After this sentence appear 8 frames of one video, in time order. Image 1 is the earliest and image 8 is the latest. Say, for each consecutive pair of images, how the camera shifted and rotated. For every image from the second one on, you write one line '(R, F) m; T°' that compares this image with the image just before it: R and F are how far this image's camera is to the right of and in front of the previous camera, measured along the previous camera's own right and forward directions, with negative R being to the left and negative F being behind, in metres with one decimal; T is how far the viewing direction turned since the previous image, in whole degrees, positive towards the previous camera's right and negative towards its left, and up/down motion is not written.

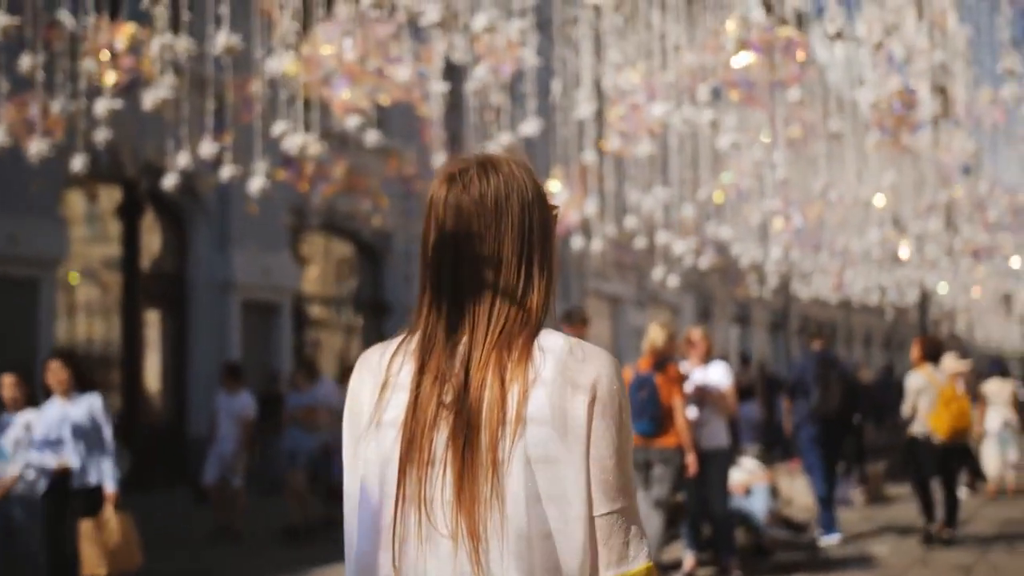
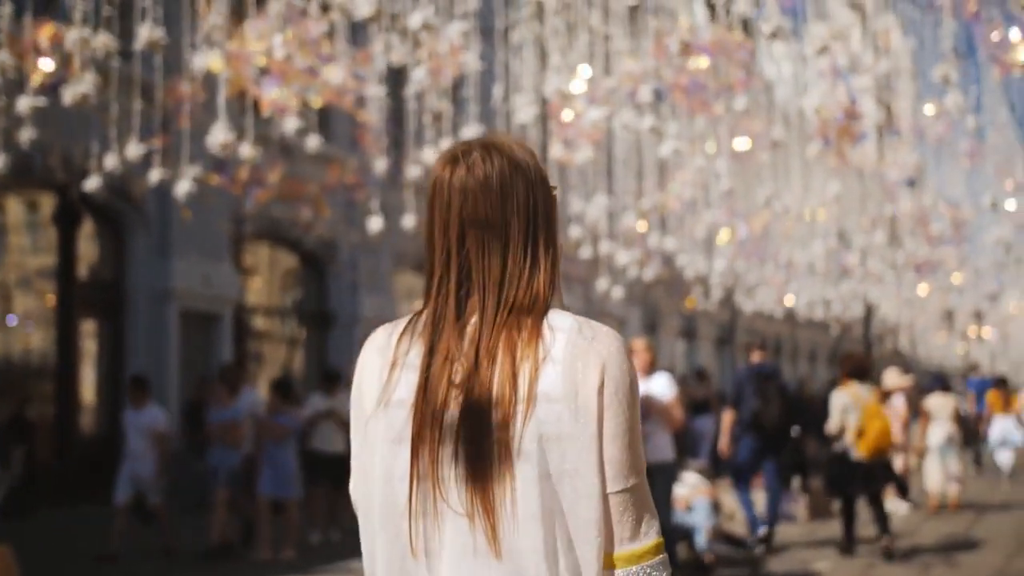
(+0.1, +0.2) m; +2°
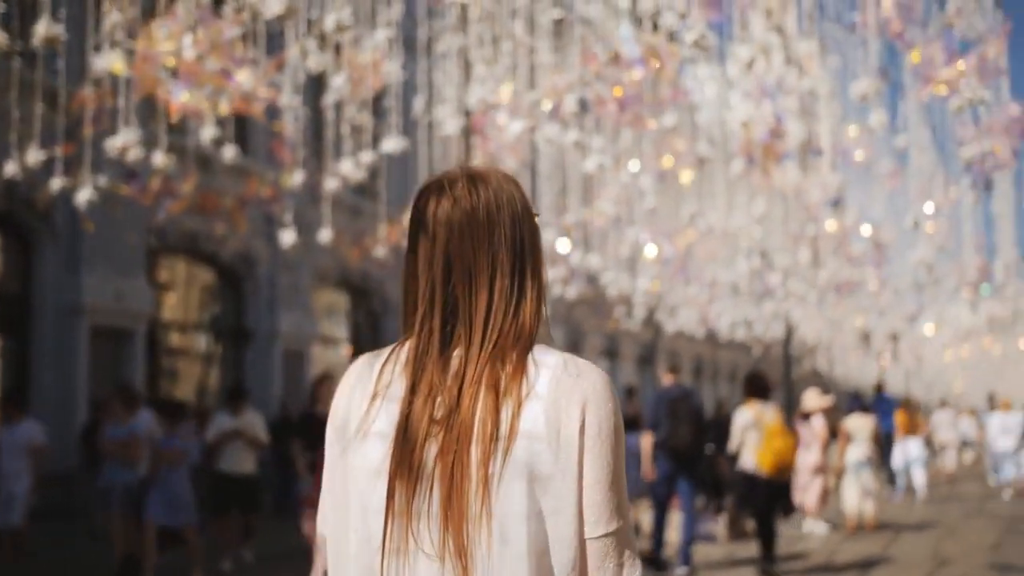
(0.0, +0.2) m; +3°
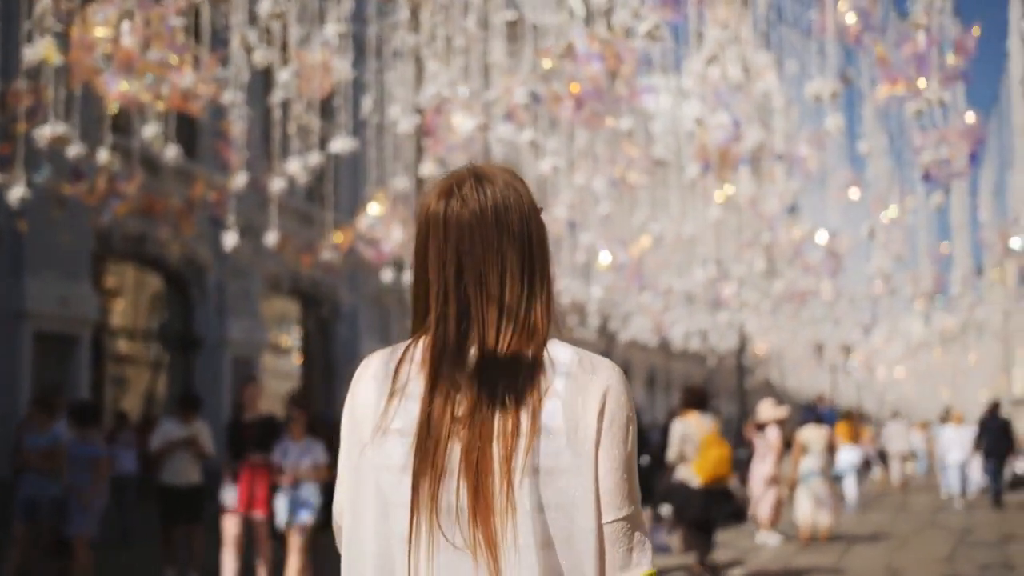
(0.0, +0.2) m; +2°
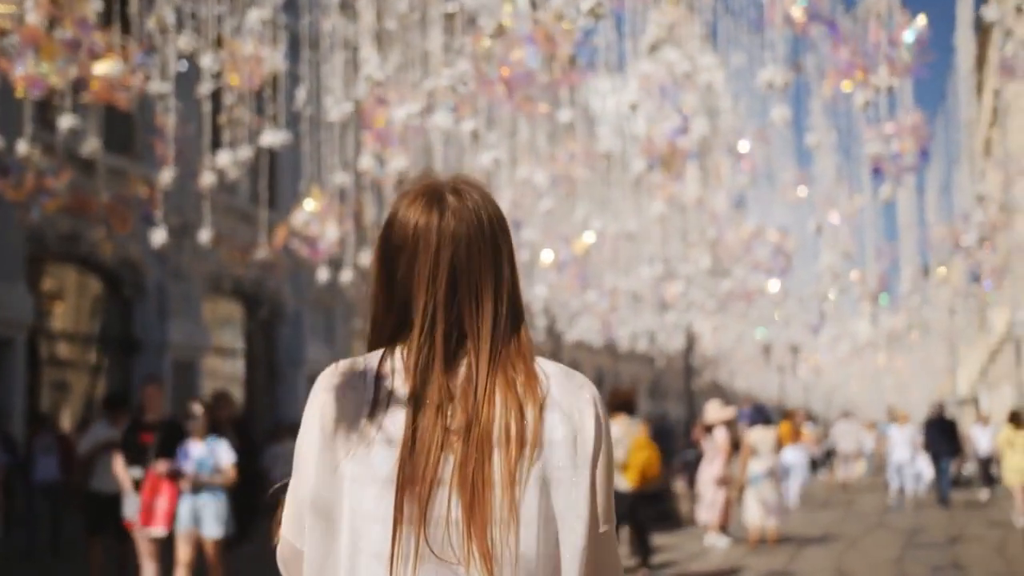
(+0.1, +0.3) m; +2°
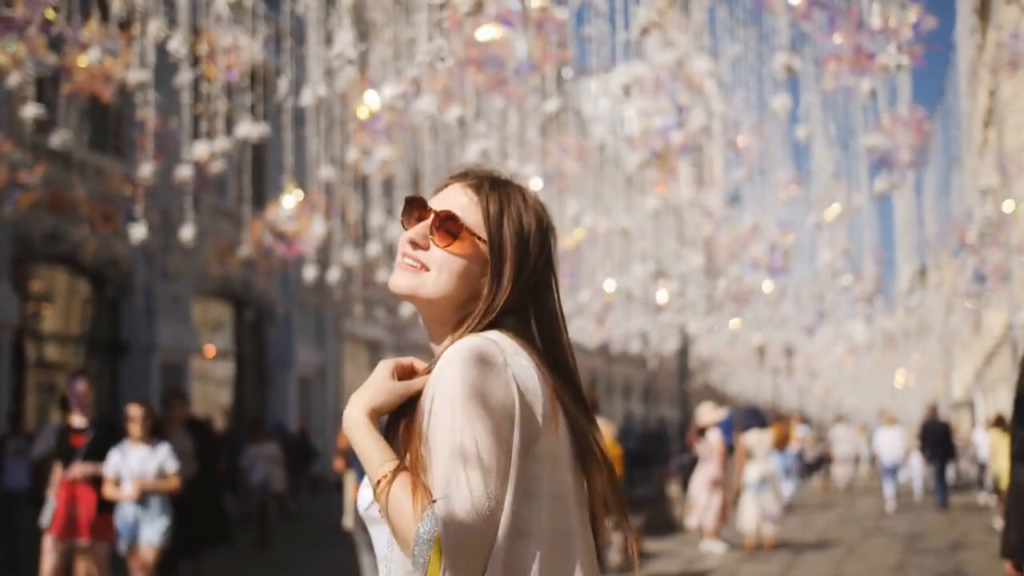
(0.0, +0.3) m; 0°
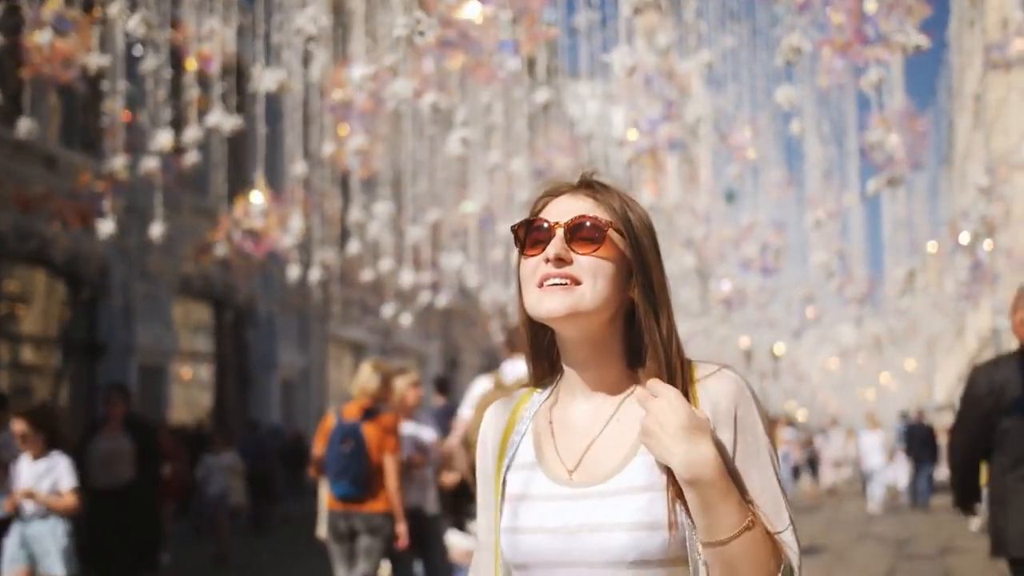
(0.0, +0.3) m; +1°
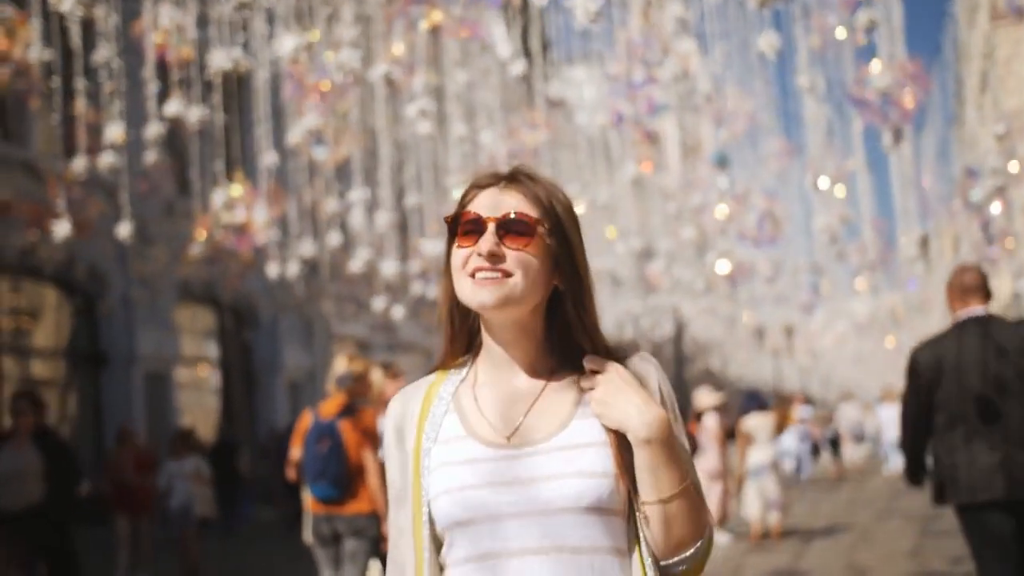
(+0.2, +0.5) m; -1°
